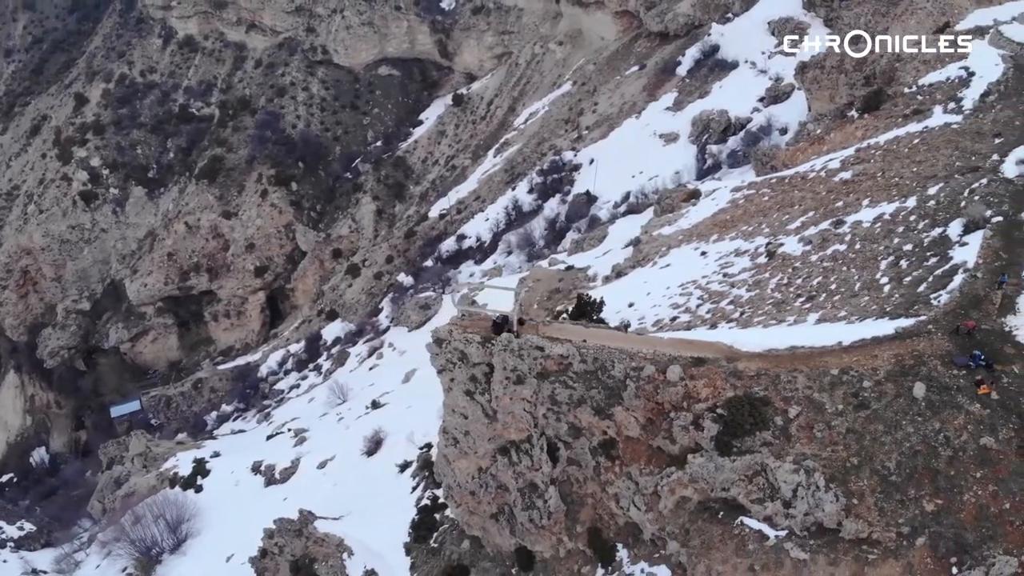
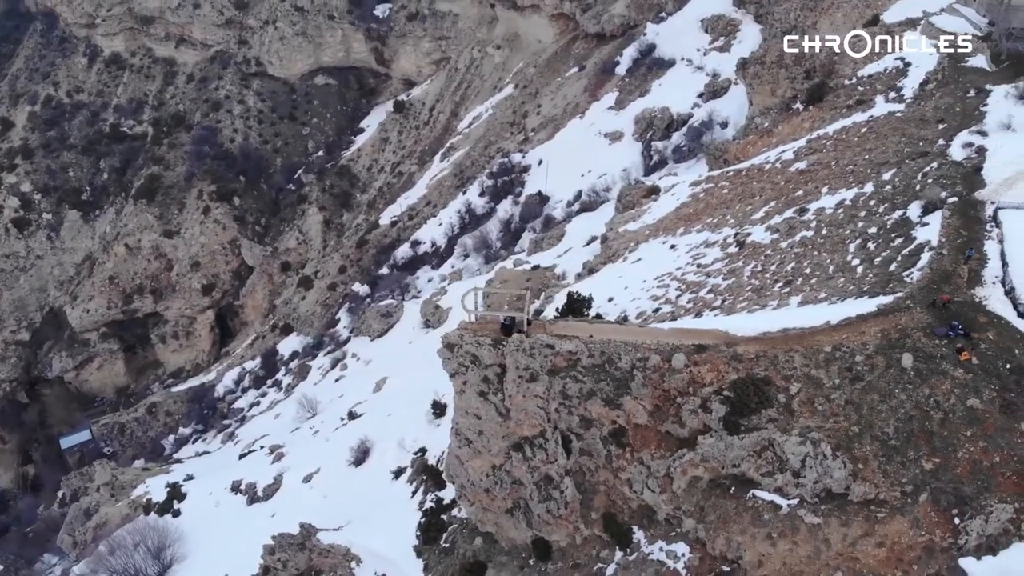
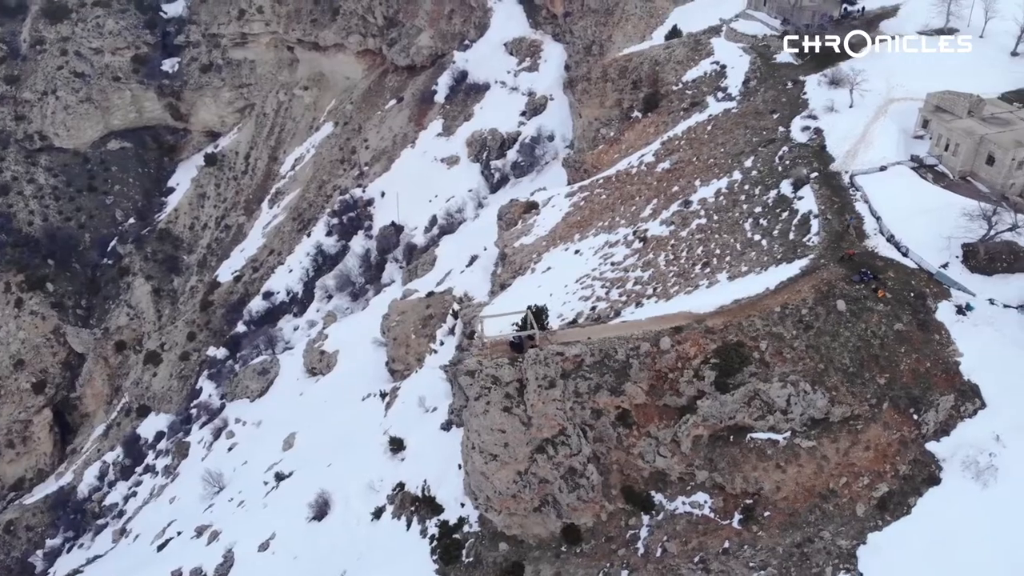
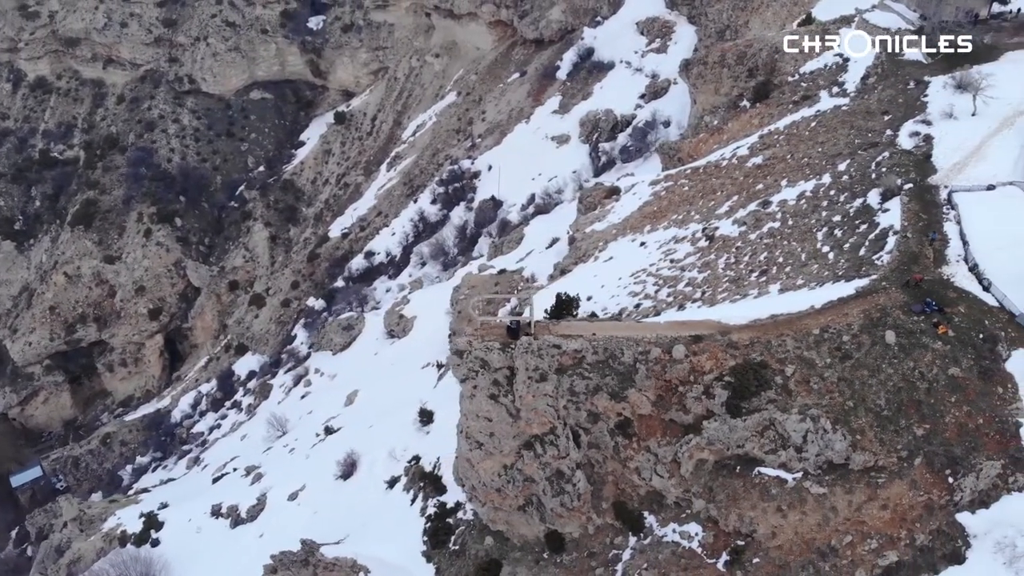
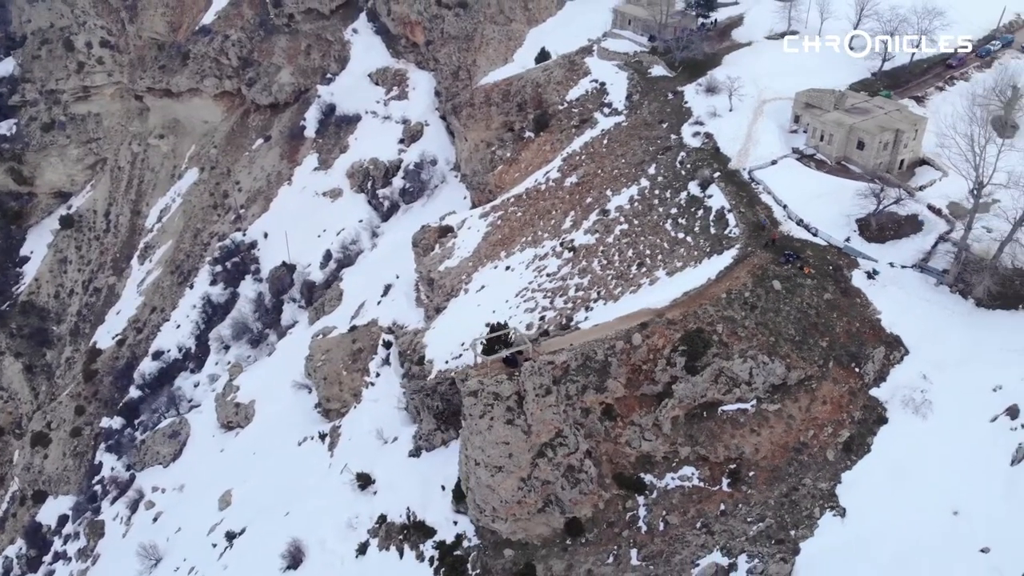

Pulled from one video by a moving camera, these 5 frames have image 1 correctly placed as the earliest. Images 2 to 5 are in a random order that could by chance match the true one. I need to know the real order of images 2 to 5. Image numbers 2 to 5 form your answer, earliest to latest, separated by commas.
2, 4, 3, 5
